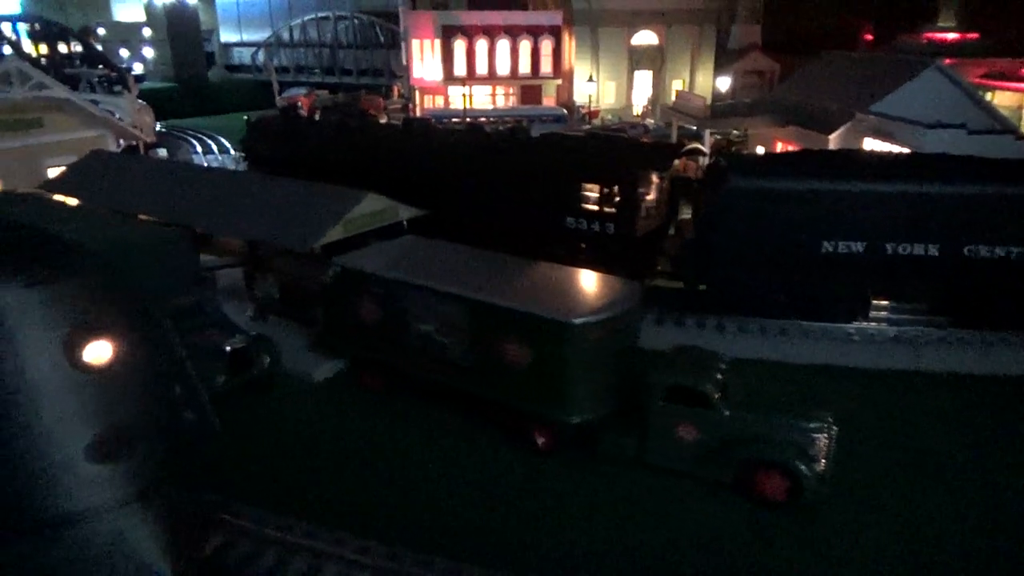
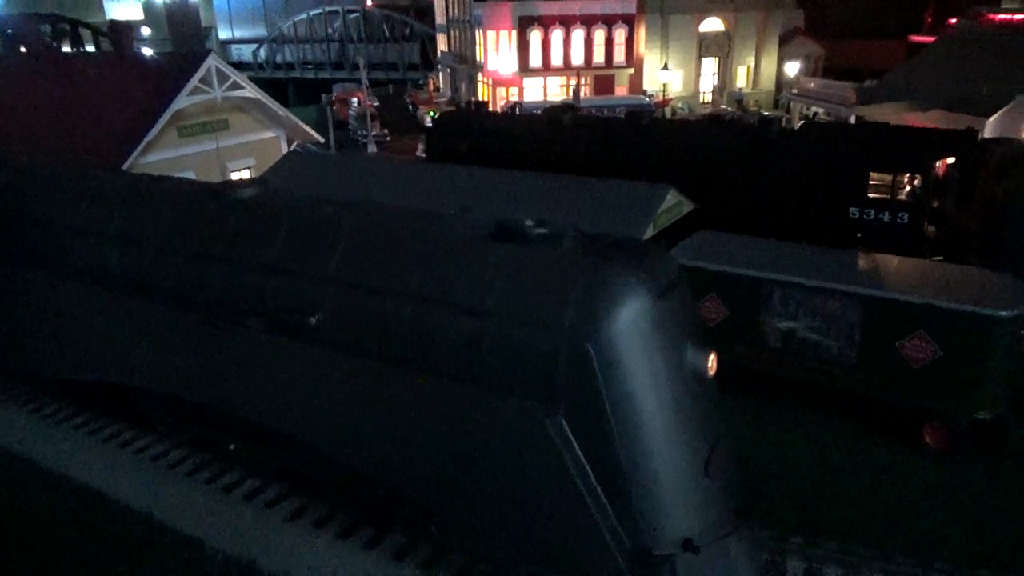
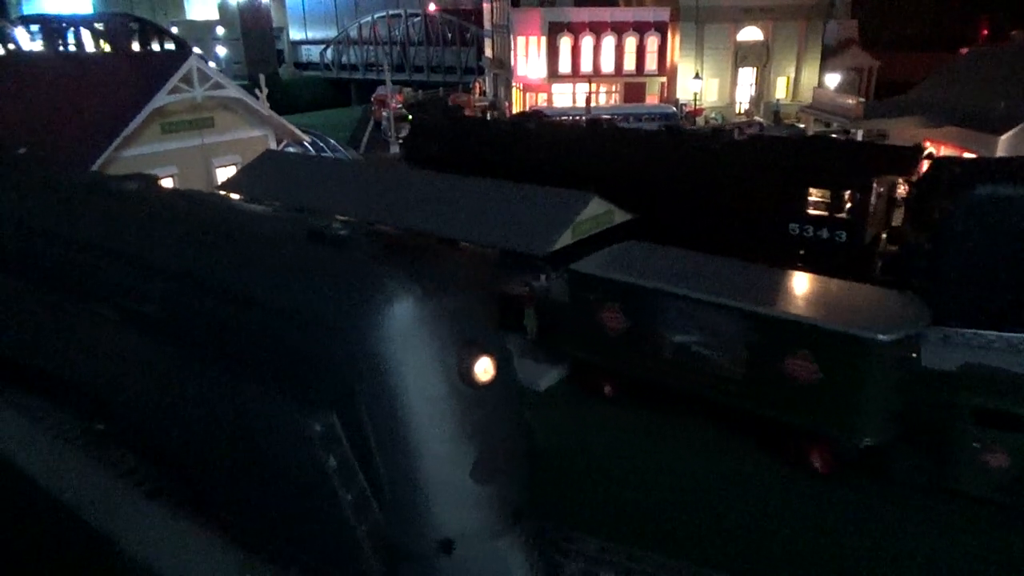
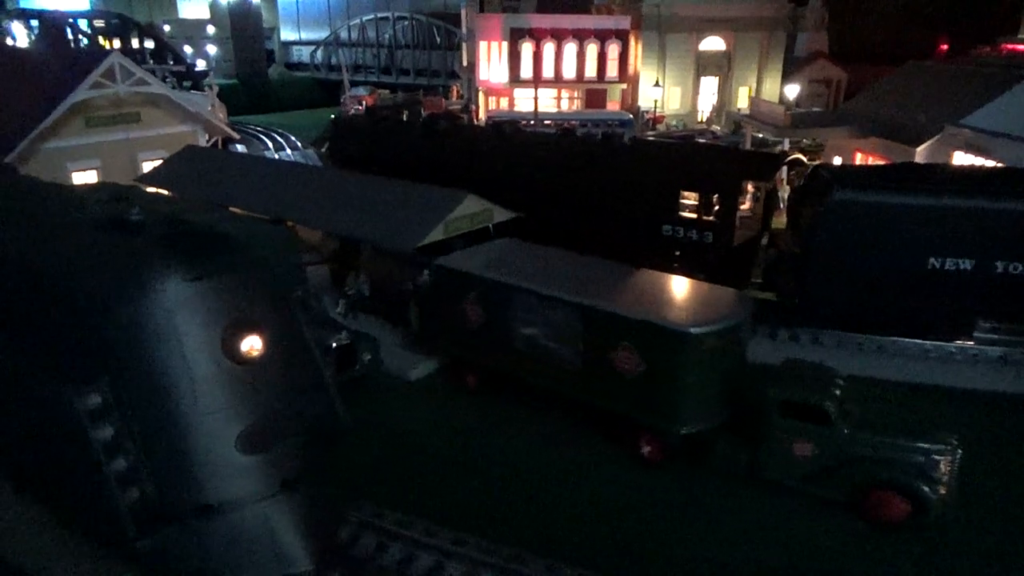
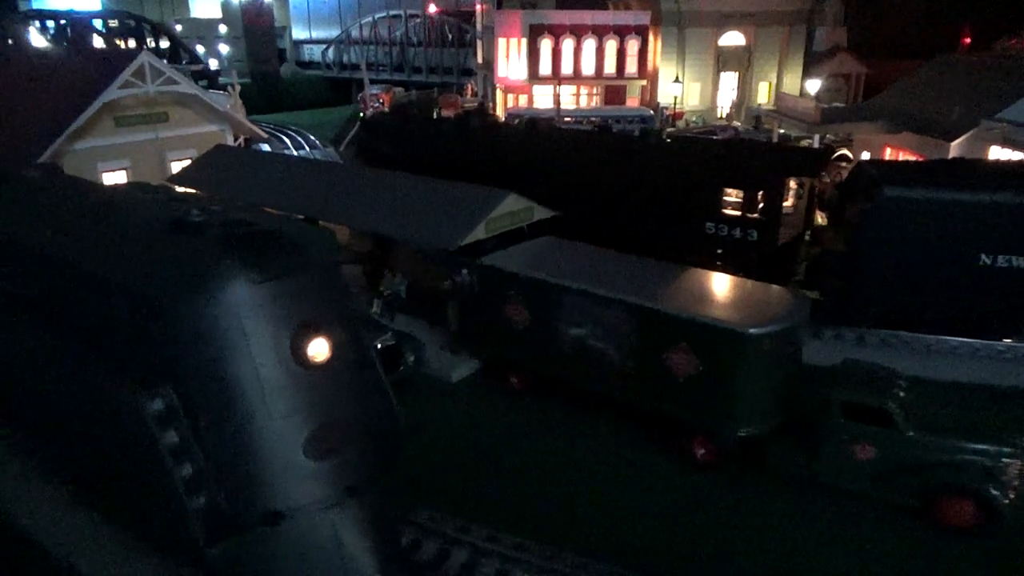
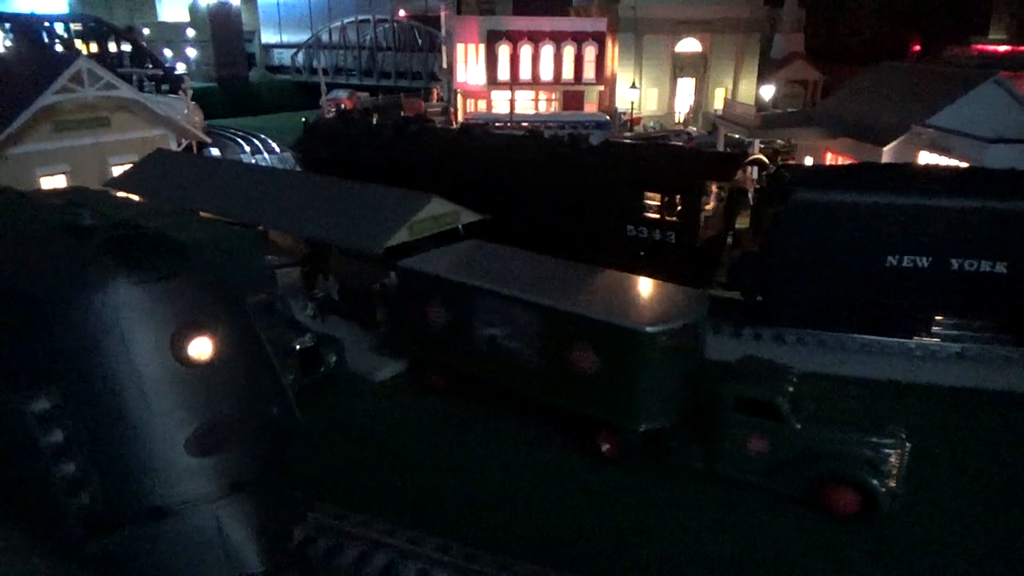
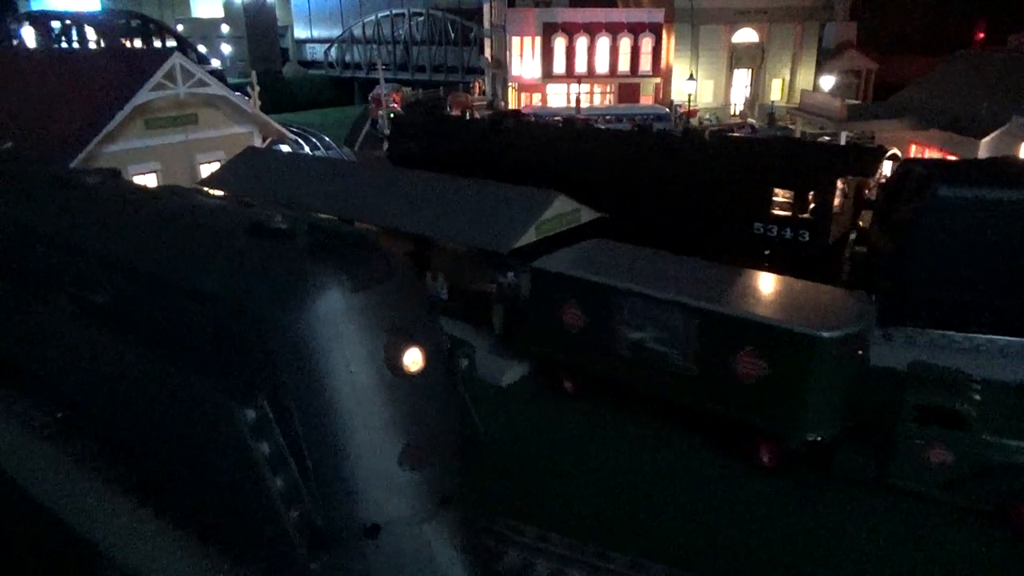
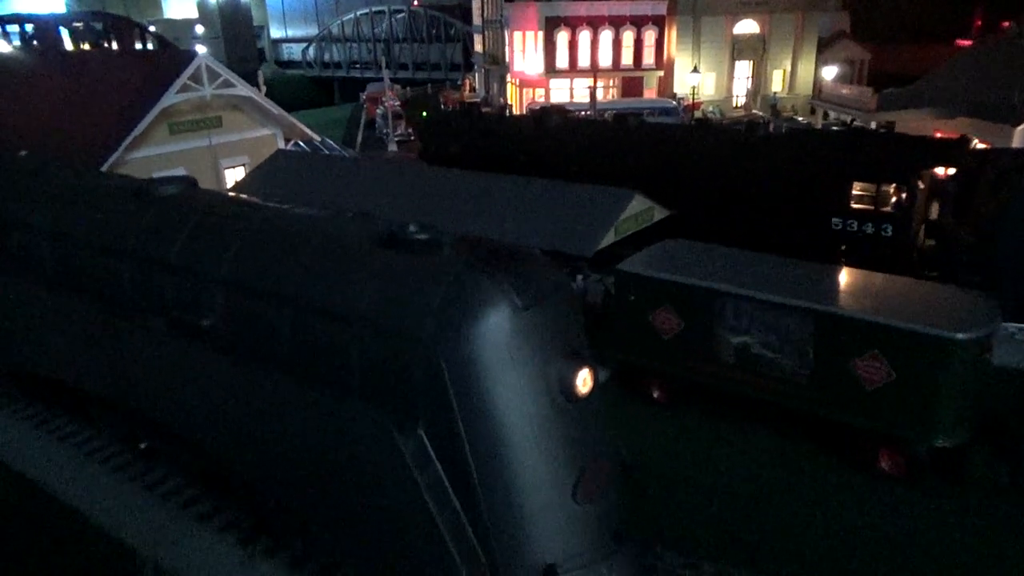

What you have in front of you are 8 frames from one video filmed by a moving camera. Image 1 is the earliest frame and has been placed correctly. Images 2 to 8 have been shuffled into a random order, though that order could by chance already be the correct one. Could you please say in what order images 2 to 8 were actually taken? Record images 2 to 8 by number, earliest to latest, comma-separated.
6, 4, 5, 7, 3, 8, 2
